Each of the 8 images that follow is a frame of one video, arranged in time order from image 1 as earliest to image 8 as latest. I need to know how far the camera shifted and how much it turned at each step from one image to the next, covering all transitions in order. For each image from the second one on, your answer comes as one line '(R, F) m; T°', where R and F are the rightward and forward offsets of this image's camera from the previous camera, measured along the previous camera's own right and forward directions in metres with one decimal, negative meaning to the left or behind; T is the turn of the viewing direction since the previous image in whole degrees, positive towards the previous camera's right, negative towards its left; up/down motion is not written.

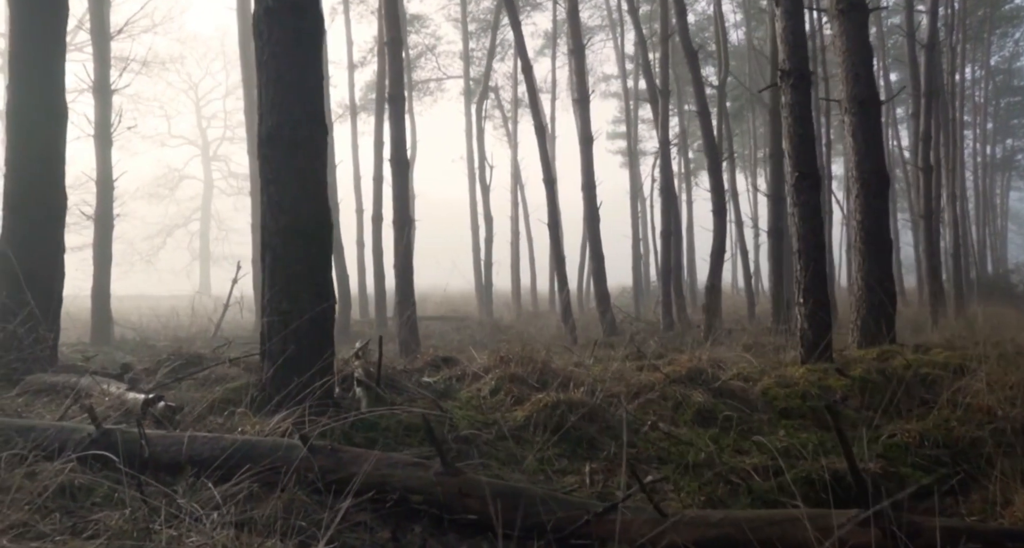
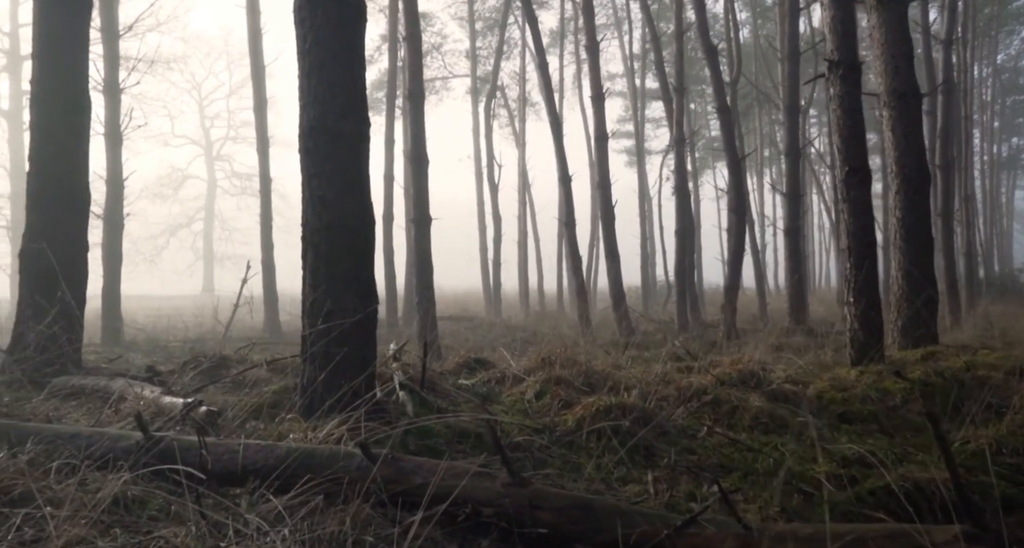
(-0.3, +0.2) m; 0°
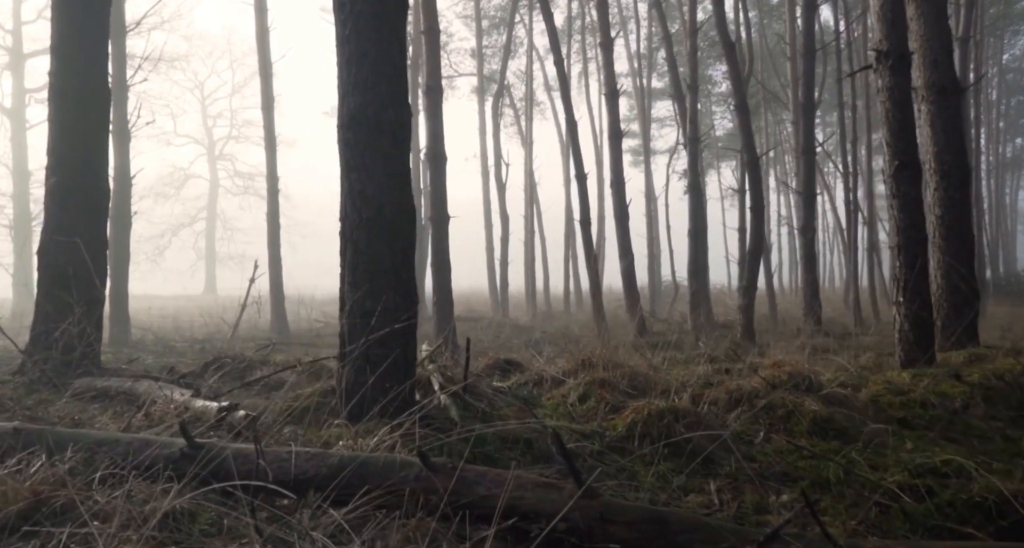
(-0.3, +0.3) m; 0°
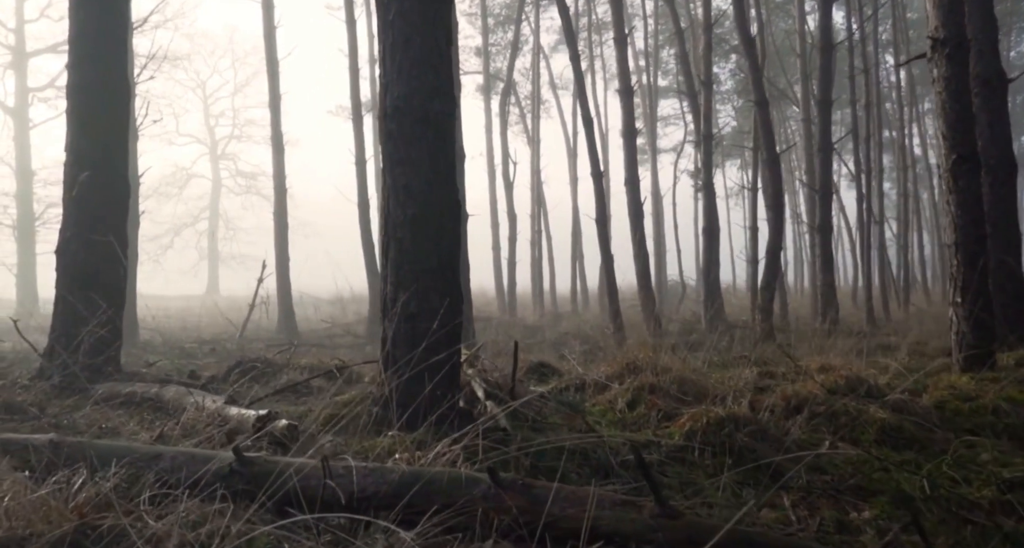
(-0.3, +0.3) m; 0°
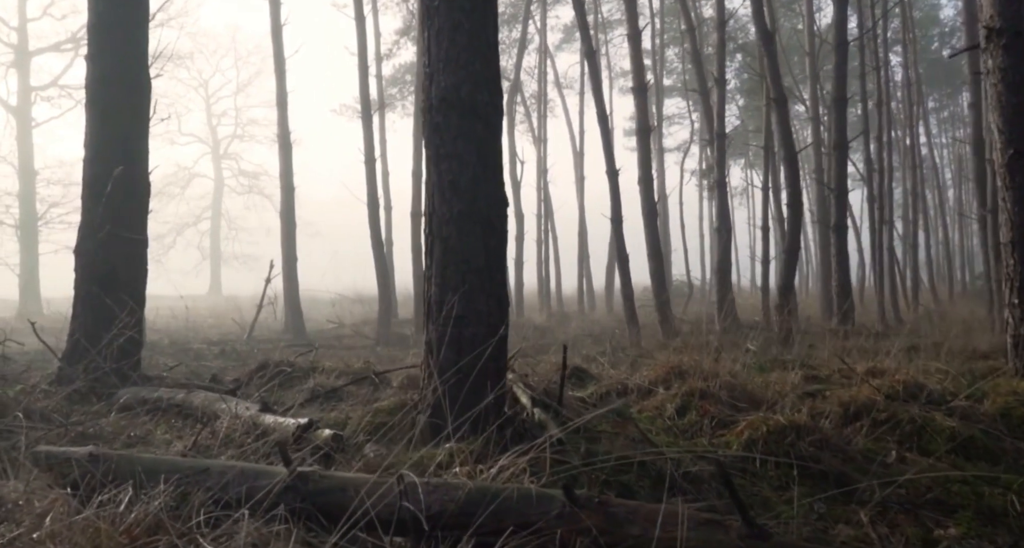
(-0.3, +0.3) m; 0°
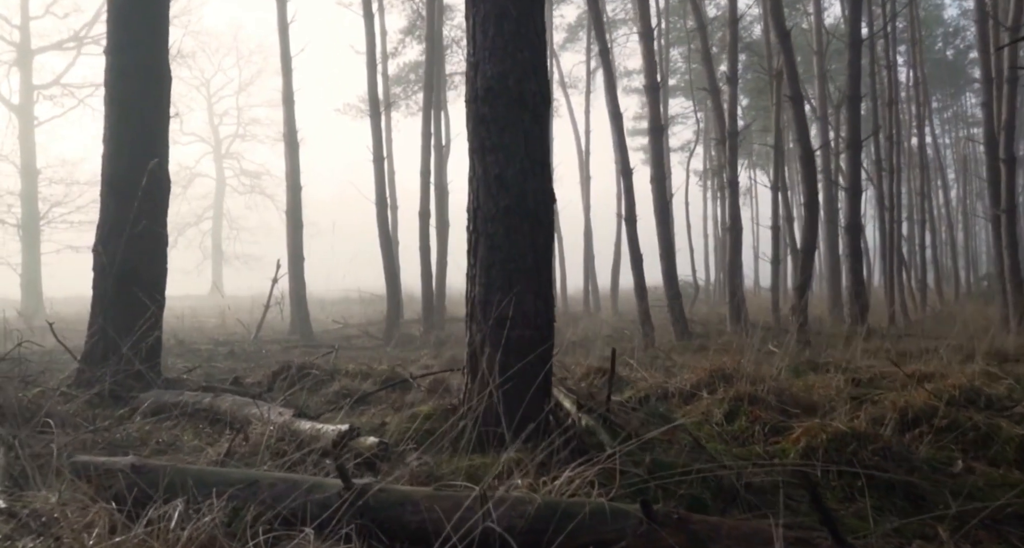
(-0.3, +0.2) m; 0°
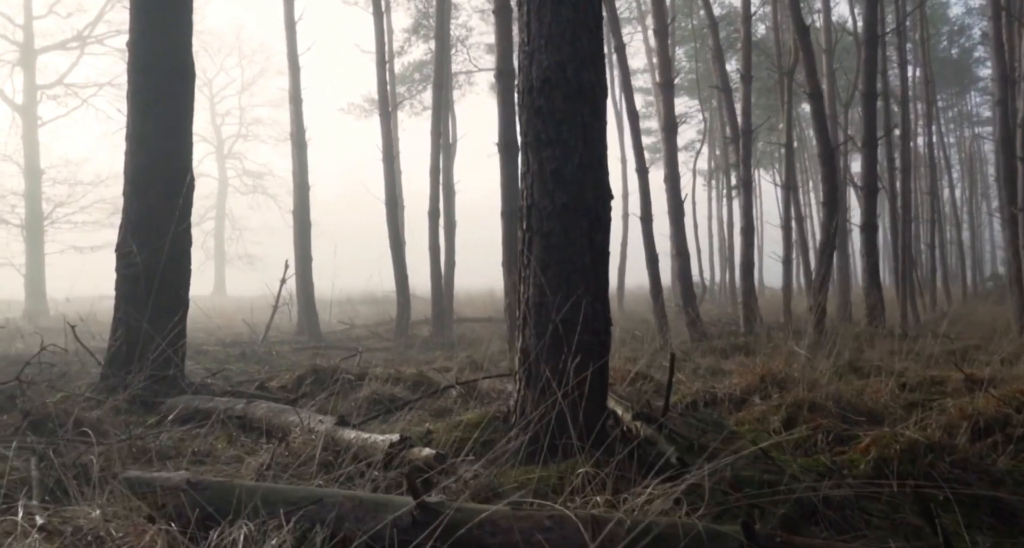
(-0.3, +0.2) m; 0°
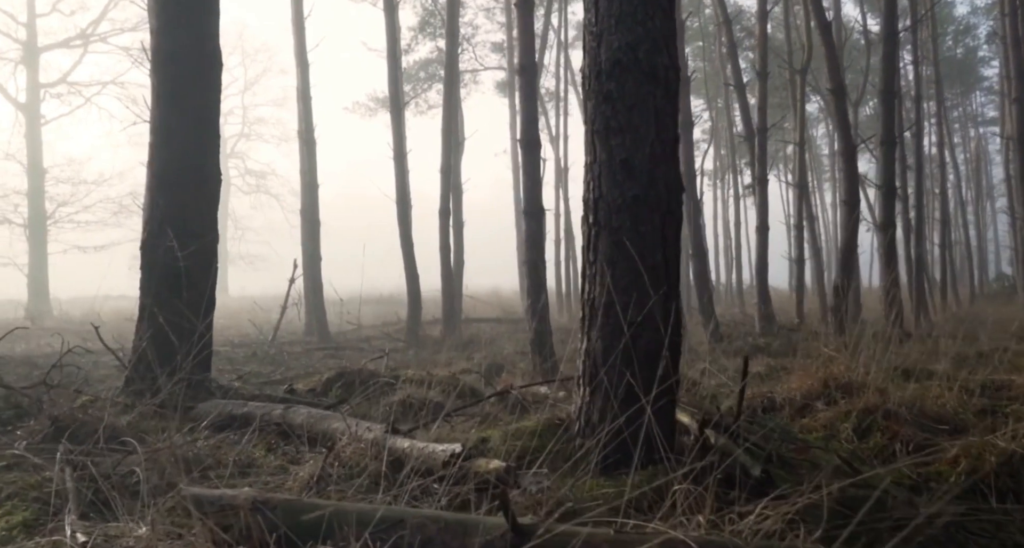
(-0.3, +0.3) m; 0°
